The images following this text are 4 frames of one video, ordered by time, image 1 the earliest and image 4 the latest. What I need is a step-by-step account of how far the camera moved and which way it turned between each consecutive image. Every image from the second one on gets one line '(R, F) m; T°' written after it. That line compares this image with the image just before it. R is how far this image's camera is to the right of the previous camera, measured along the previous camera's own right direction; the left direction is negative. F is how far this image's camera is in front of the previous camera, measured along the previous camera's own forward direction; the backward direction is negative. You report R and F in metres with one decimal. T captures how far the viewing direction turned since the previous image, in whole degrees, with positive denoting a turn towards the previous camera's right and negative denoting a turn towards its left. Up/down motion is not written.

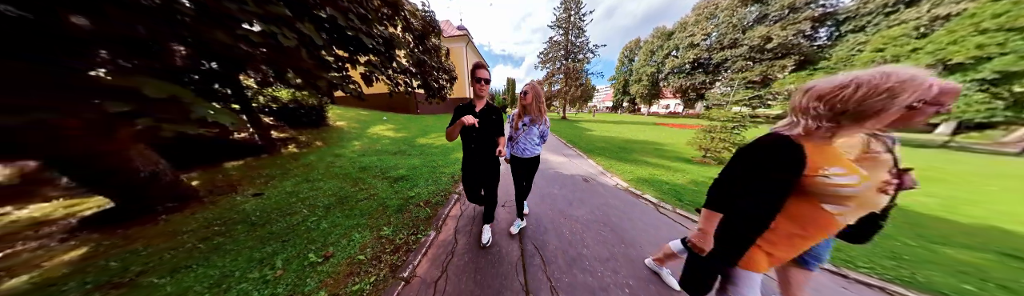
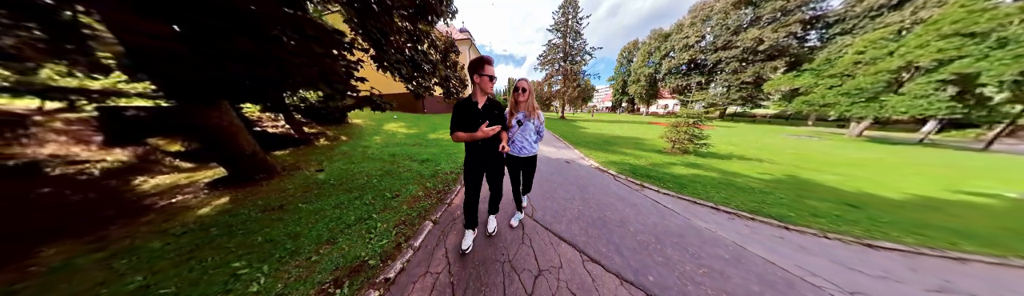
(+0.1, -0.8) m; 0°
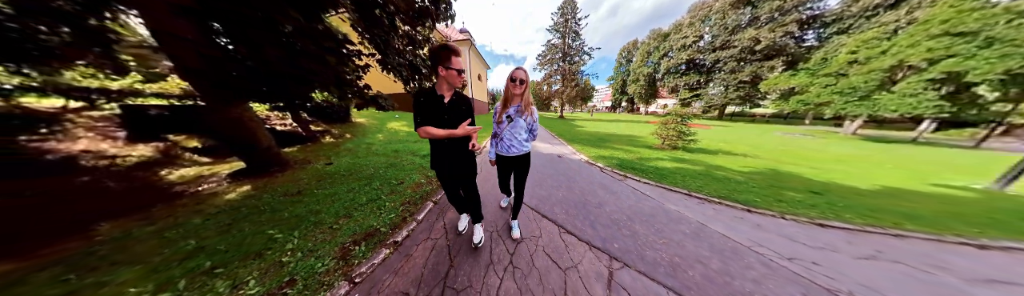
(+0.1, -0.2) m; 0°
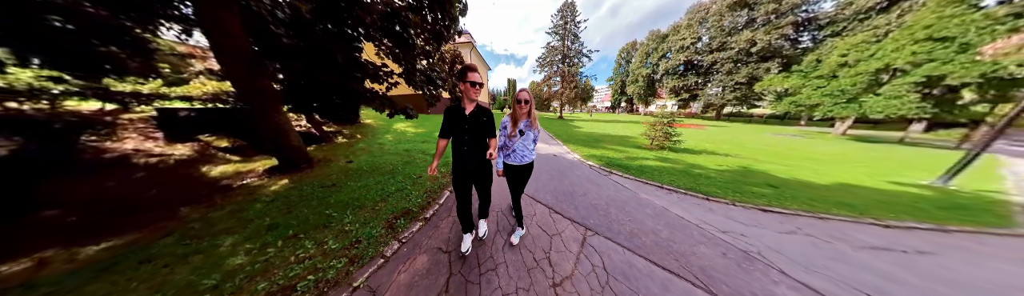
(0.0, -0.5) m; 0°
